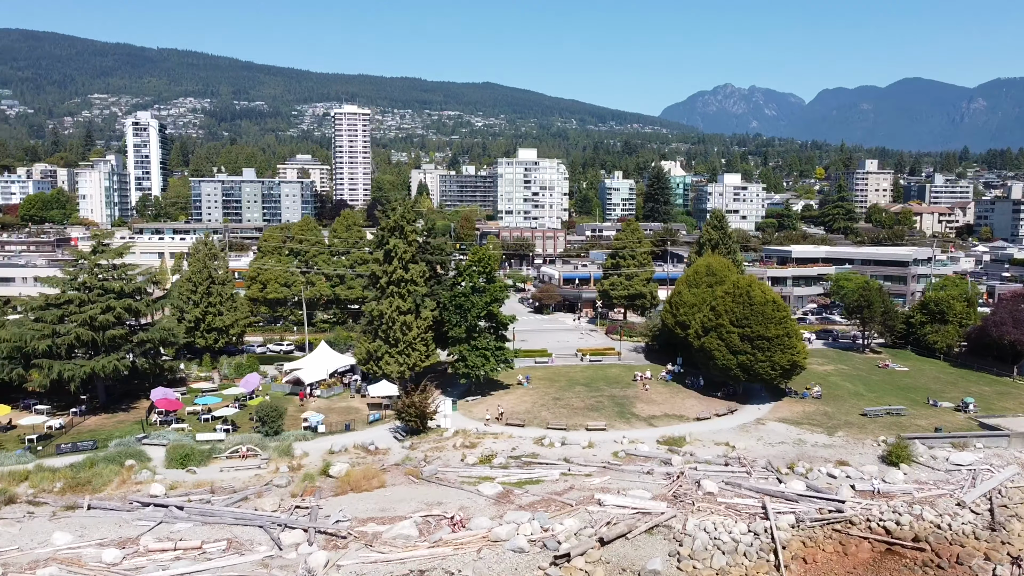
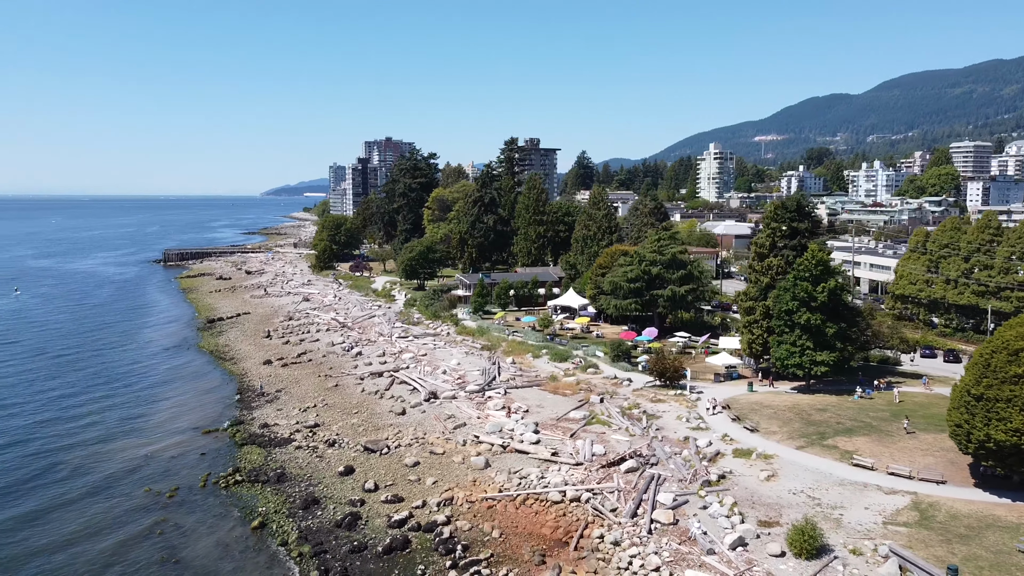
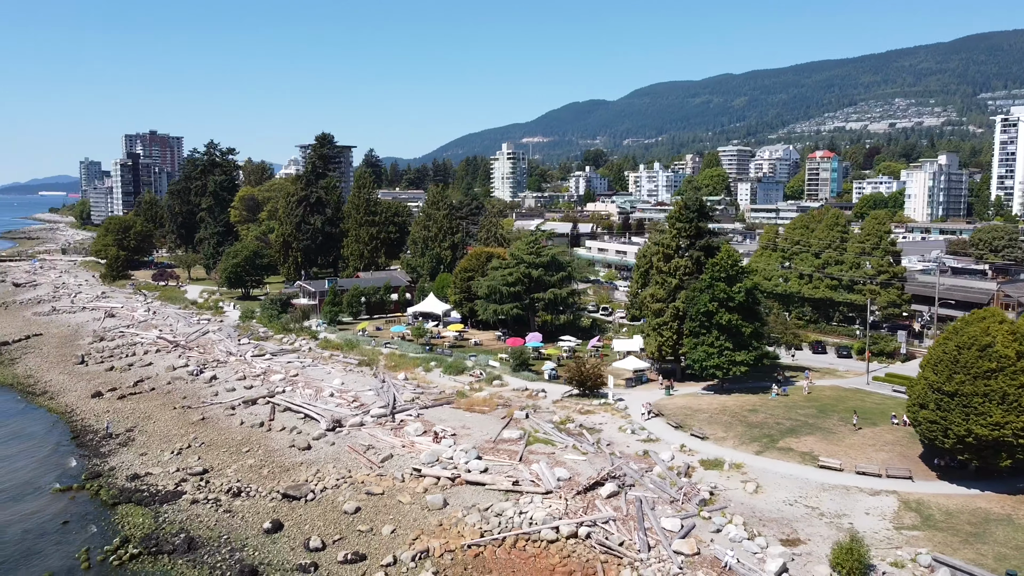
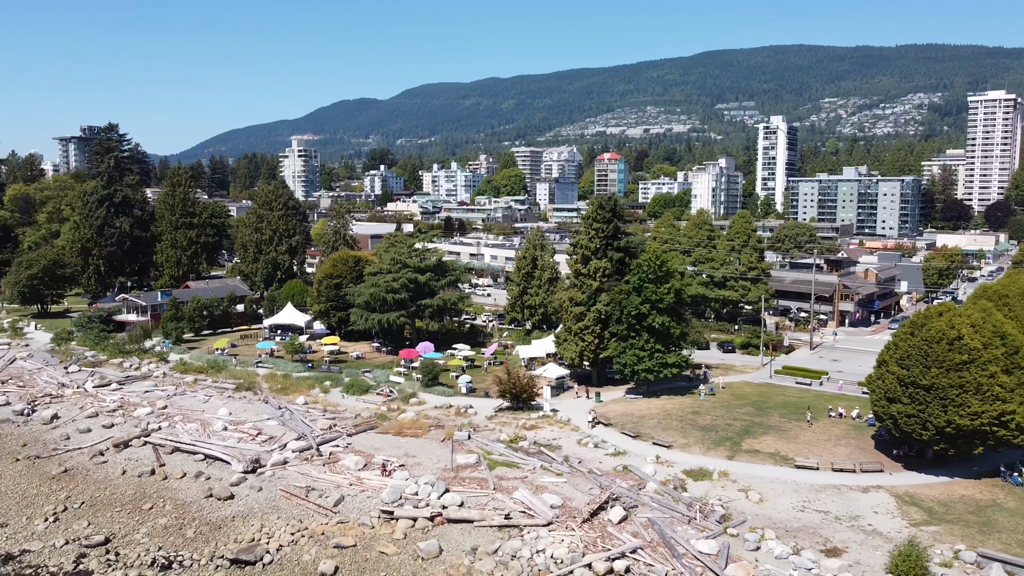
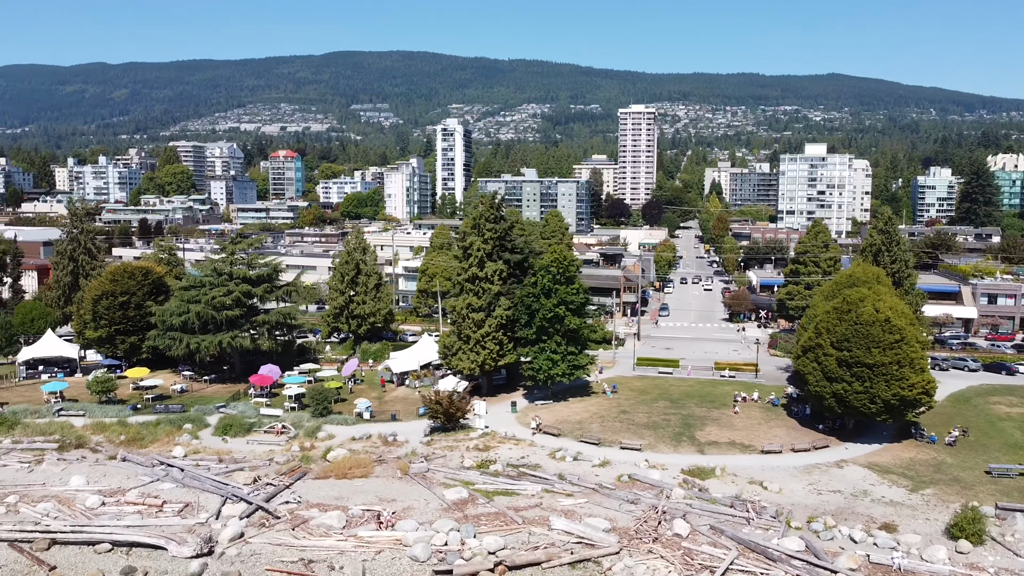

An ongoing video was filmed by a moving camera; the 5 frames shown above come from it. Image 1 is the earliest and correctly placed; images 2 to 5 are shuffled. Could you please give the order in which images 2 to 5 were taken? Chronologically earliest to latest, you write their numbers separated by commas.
5, 4, 3, 2
